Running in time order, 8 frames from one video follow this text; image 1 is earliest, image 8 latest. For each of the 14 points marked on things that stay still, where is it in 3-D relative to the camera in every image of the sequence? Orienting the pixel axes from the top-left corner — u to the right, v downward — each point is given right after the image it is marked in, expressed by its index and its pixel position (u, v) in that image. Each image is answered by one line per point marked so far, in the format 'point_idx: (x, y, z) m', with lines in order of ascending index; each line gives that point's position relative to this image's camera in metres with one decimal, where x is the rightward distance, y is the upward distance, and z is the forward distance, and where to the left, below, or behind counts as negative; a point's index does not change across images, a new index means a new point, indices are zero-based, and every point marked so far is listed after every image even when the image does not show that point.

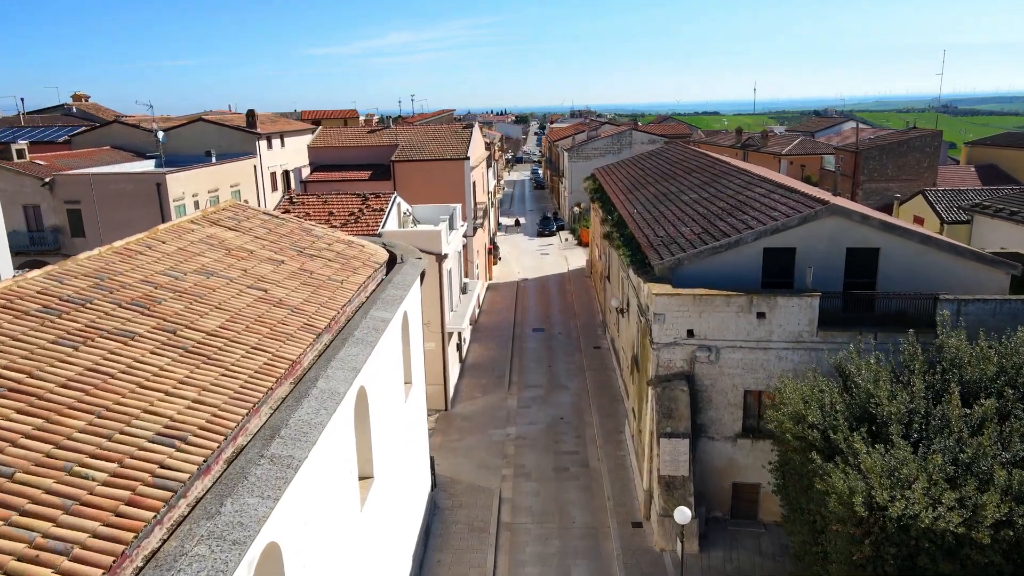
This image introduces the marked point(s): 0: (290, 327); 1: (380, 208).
0: (-2.7, -0.5, +9.1) m
1: (-3.5, +2.1, +19.8) m
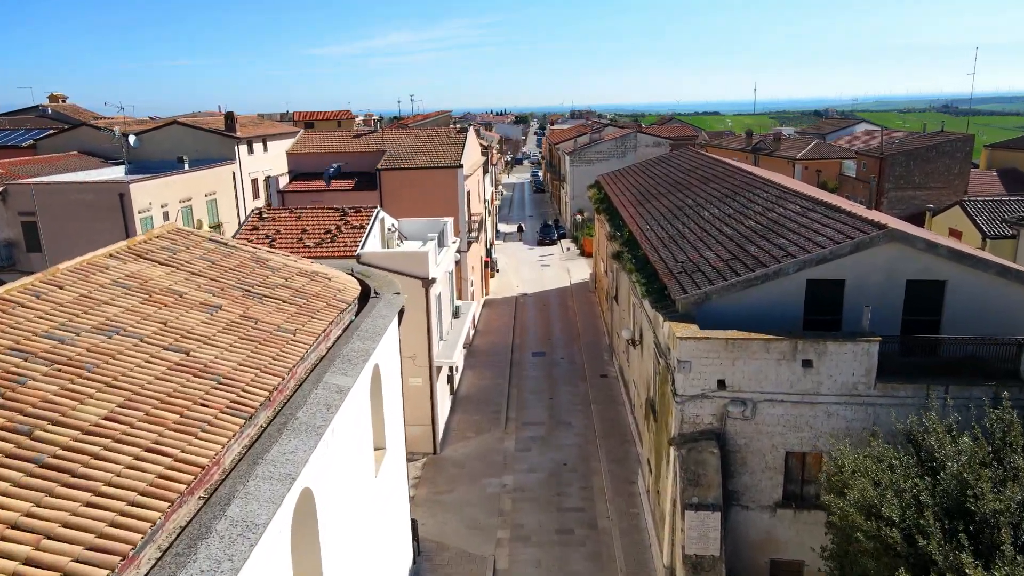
0: (-2.8, -1.1, +6.9) m
1: (-3.6, +1.5, +17.6) m
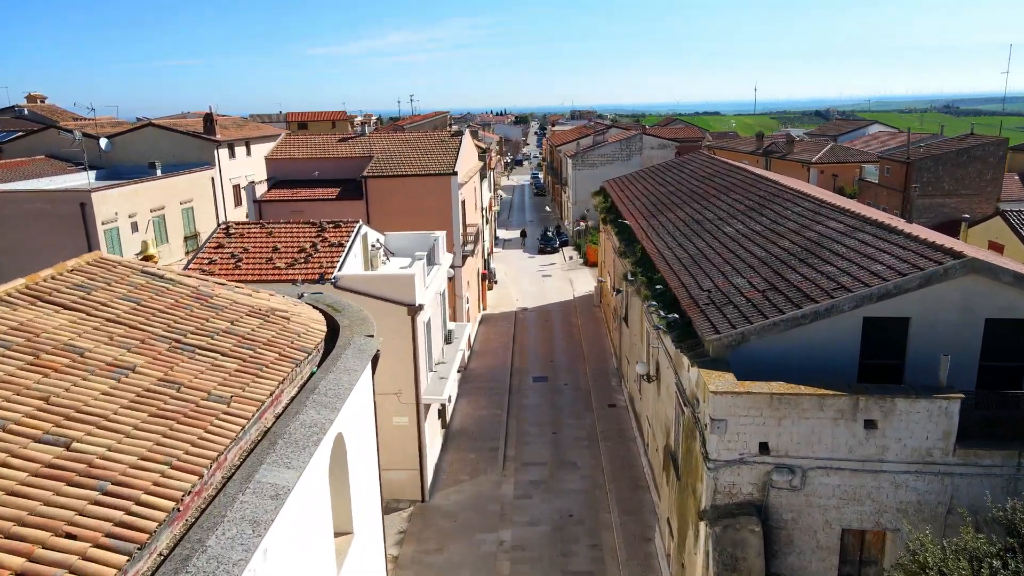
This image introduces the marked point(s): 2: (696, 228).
0: (-2.8, -1.7, +4.8) m
1: (-3.6, +1.0, +15.5) m
2: (+4.0, +1.3, +16.3) m
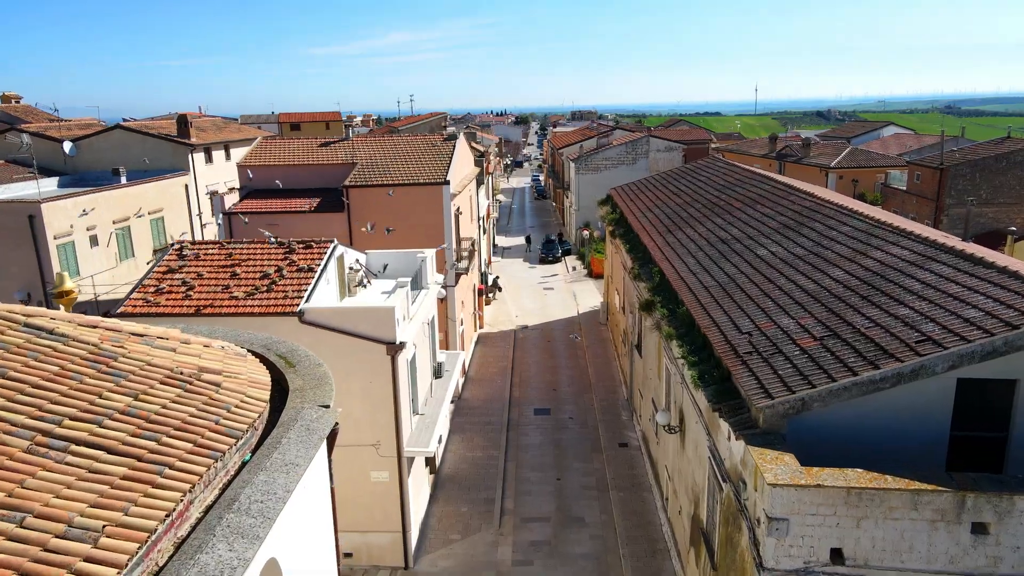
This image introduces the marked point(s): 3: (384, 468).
0: (-2.9, -2.2, +2.7) m
1: (-3.7, +0.4, +13.4) m
2: (+4.0, +0.8, +14.1) m
3: (-2.2, -3.1, +12.8) m
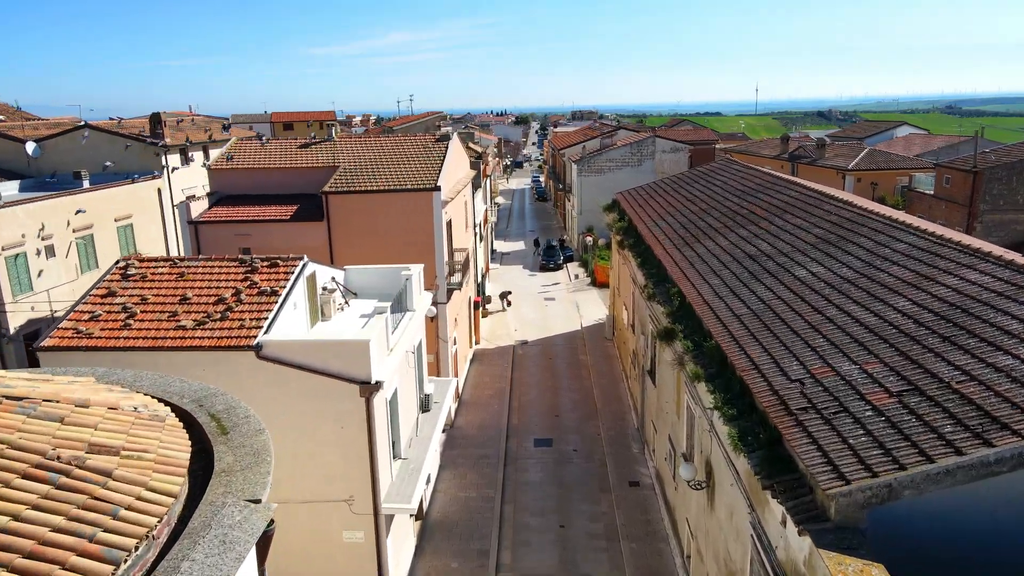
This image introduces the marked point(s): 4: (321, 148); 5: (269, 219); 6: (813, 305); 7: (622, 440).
0: (-2.9, -2.6, +0.8) m
1: (-3.7, 0.0, +11.5) m
2: (+4.0, +0.4, +12.2) m
3: (-2.3, -3.5, +10.9) m
4: (-5.0, +3.7, +19.6) m
5: (-5.6, +1.6, +17.3) m
6: (+4.0, -0.2, +9.9) m
7: (+2.6, -3.5, +17.4) m
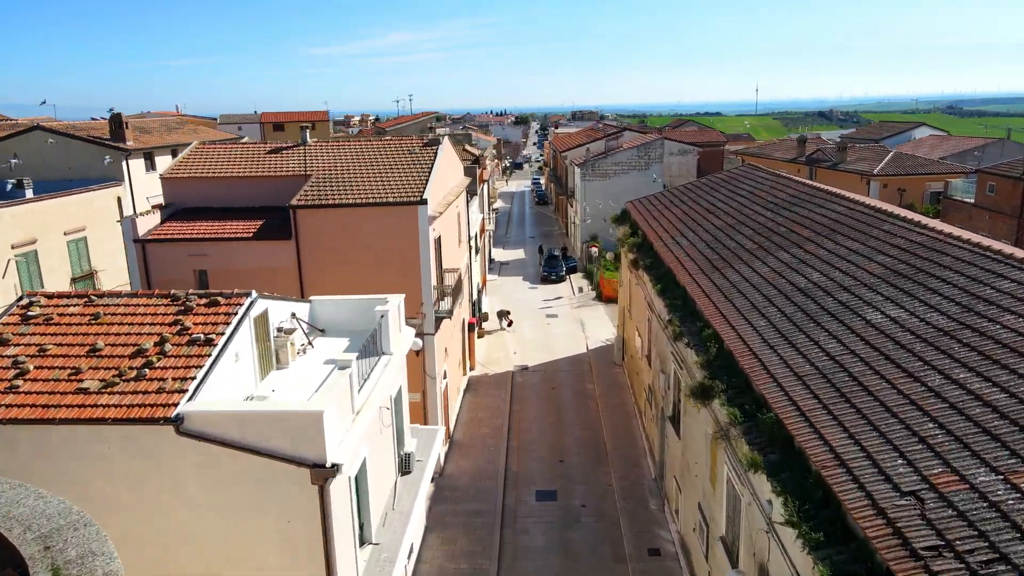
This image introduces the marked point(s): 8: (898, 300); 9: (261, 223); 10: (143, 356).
0: (-2.9, -3.2, -1.6) m
1: (-3.8, -0.6, +9.1) m
2: (+3.9, -0.2, +9.9) m
3: (-2.3, -4.0, +8.5) m
4: (-5.1, +3.1, +17.2) m
5: (-5.7, +1.1, +15.0) m
6: (+3.9, -0.8, +7.5) m
7: (+2.5, -4.1, +15.0) m
8: (+4.7, -0.2, +9.0) m
9: (-5.2, +1.3, +15.3) m
10: (-4.4, -0.8, +8.8) m
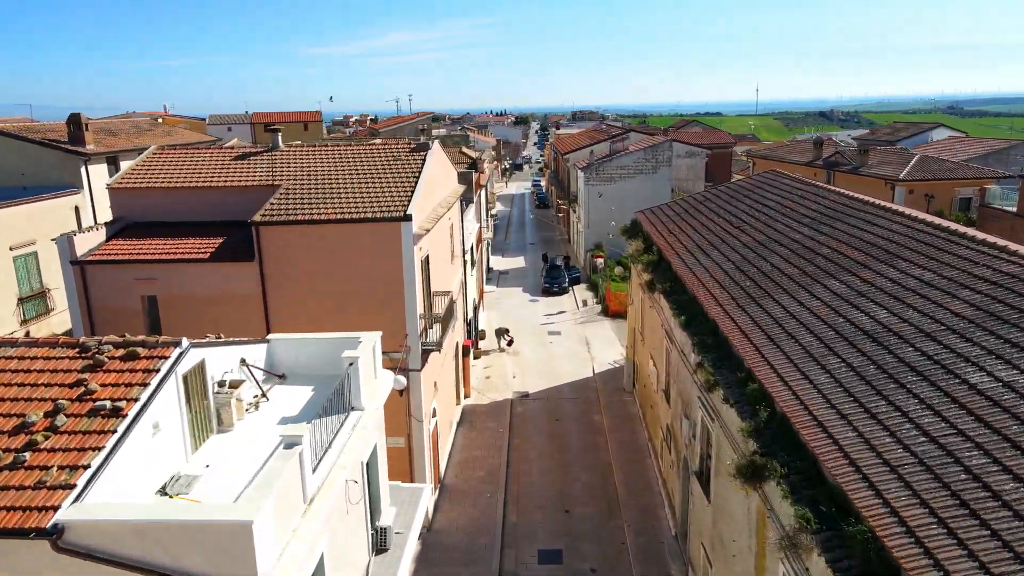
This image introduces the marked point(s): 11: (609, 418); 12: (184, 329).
0: (-3.0, -3.7, -3.7) m
1: (-3.8, -1.1, +7.0) m
2: (+3.9, -0.7, +7.8) m
3: (-2.3, -4.5, +6.4) m
4: (-5.1, +2.6, +15.1) m
5: (-5.7, +0.6, +12.9) m
6: (+3.9, -1.3, +5.5) m
7: (+2.5, -4.6, +13.0) m
8: (+4.7, -0.7, +6.9) m
9: (-5.2, +0.8, +13.3) m
10: (-4.4, -1.3, +6.7) m
11: (+2.4, -3.2, +18.4) m
12: (-5.8, -0.8, +13.1) m
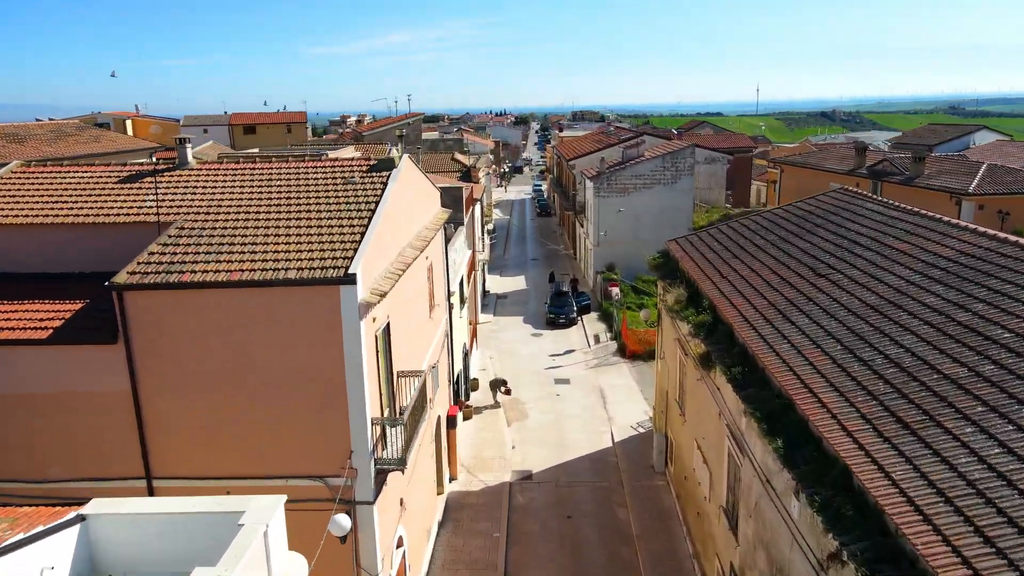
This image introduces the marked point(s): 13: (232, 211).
0: (-3.0, -4.8, -8.0) m
1: (-3.8, -2.1, +2.7) m
2: (+3.9, -1.8, +3.5) m
3: (-2.3, -5.6, +2.1) m
4: (-5.1, +1.6, +10.8) m
5: (-5.7, -0.5, +8.6) m
6: (+3.9, -2.4, +1.1) m
7: (+2.5, -5.7, +8.6) m
8: (+4.7, -1.7, +2.6) m
9: (-5.2, -0.2, +8.9) m
10: (-4.4, -2.4, +2.4) m
11: (+2.3, -4.3, +14.1) m
12: (-5.8, -1.8, +8.8) m
13: (-3.7, +1.0, +9.7) m
